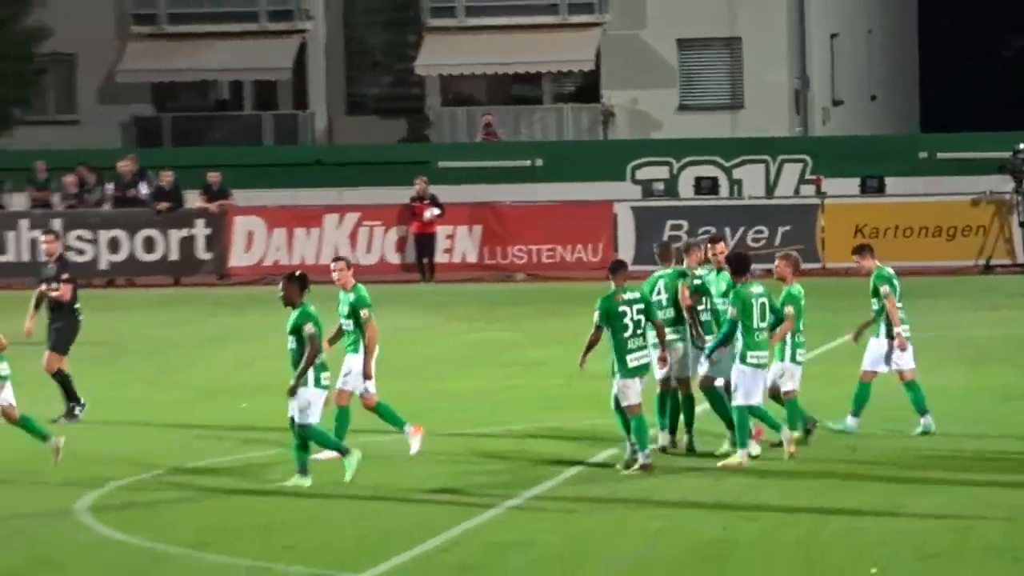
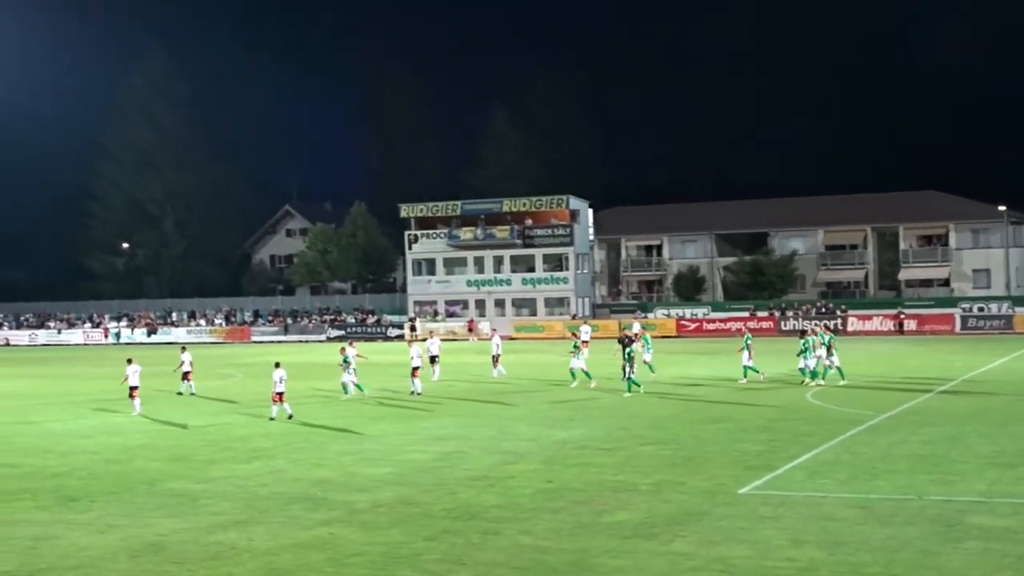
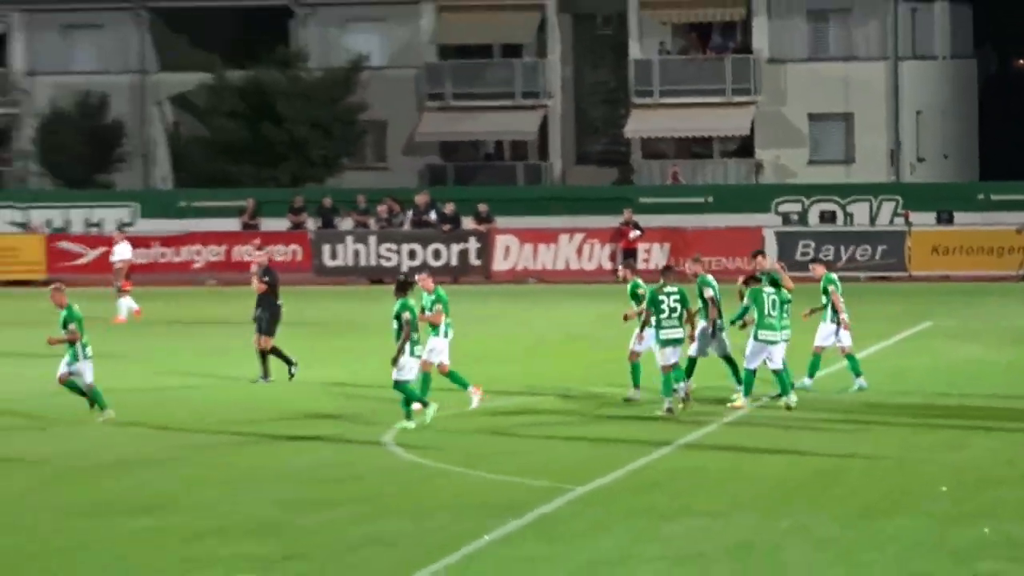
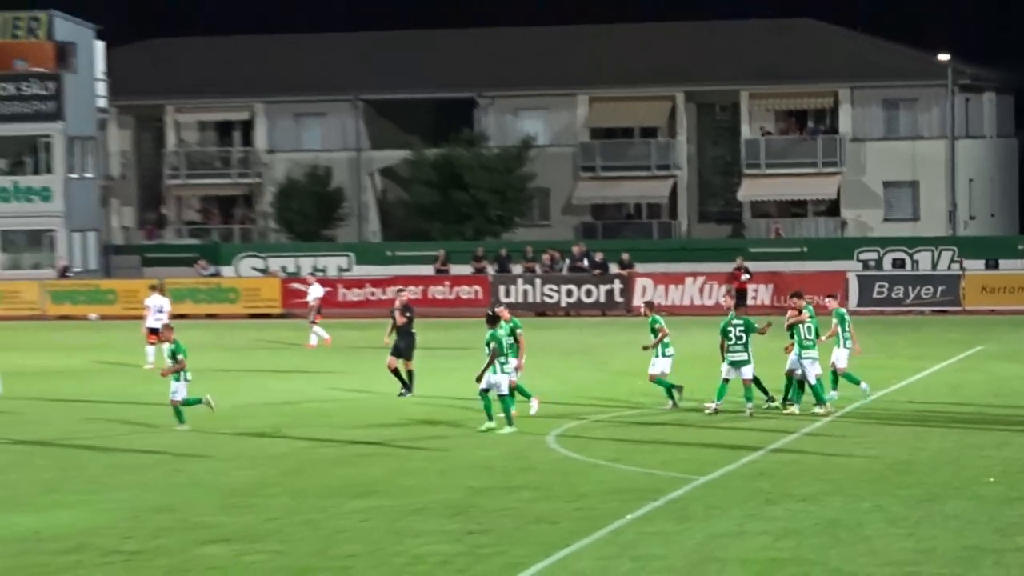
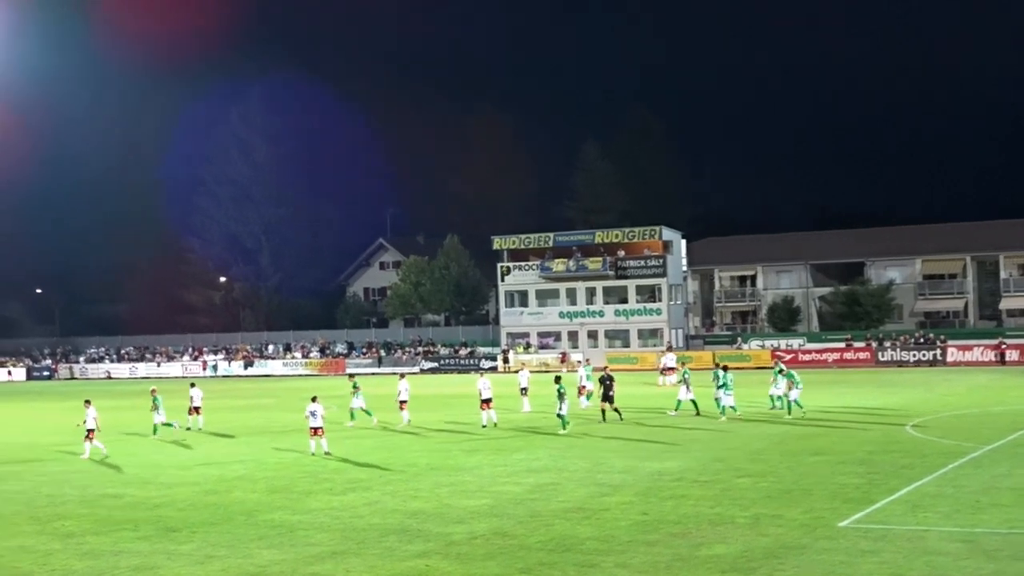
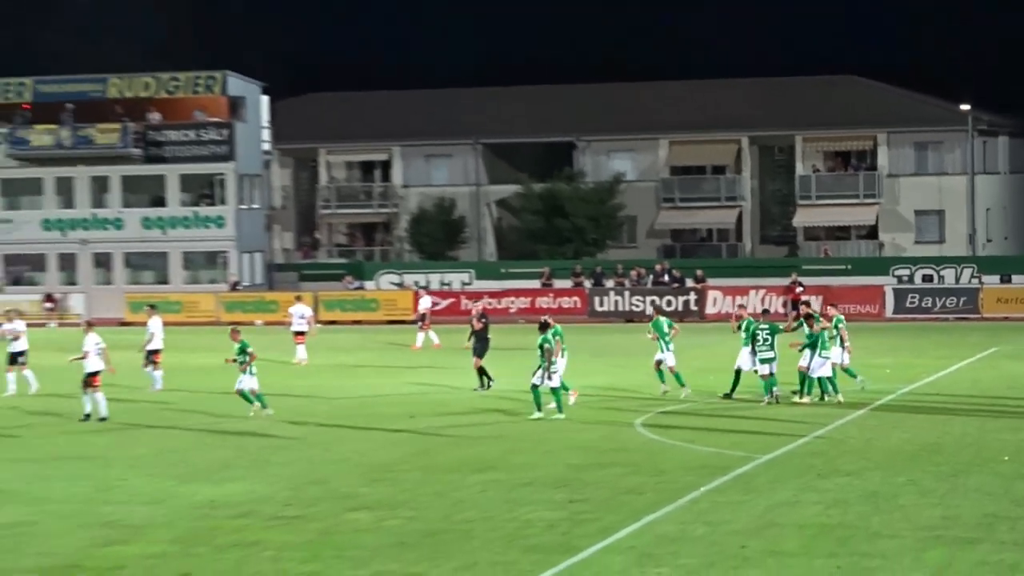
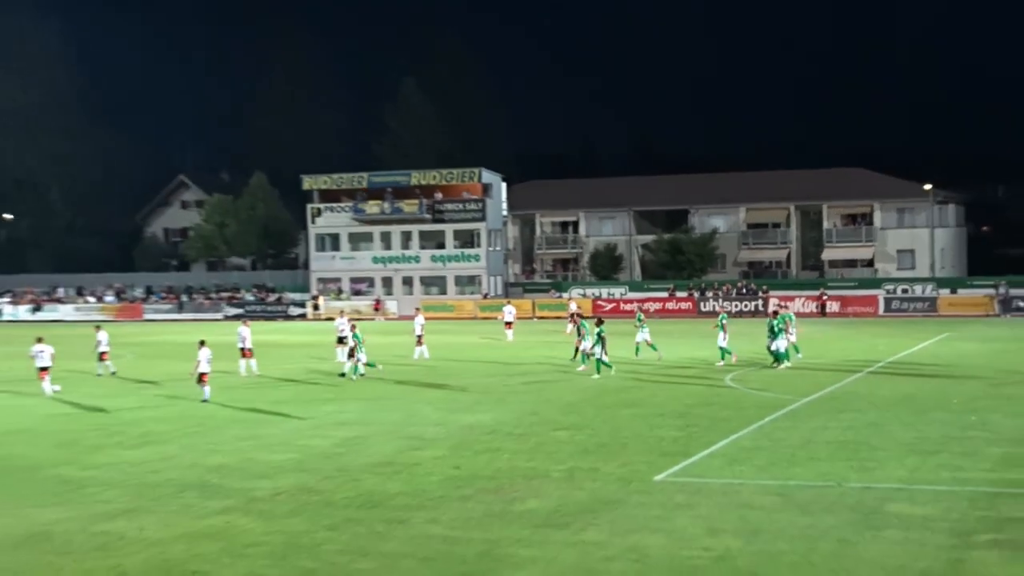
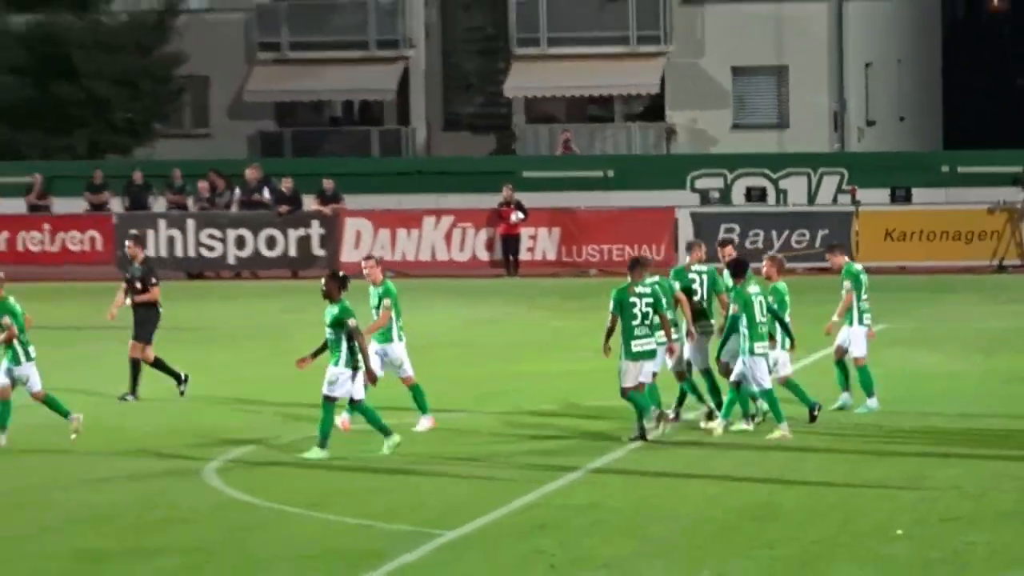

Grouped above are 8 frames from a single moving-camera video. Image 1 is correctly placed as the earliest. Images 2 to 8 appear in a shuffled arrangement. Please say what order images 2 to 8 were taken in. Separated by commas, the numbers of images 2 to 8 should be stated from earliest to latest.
8, 3, 4, 6, 7, 2, 5
